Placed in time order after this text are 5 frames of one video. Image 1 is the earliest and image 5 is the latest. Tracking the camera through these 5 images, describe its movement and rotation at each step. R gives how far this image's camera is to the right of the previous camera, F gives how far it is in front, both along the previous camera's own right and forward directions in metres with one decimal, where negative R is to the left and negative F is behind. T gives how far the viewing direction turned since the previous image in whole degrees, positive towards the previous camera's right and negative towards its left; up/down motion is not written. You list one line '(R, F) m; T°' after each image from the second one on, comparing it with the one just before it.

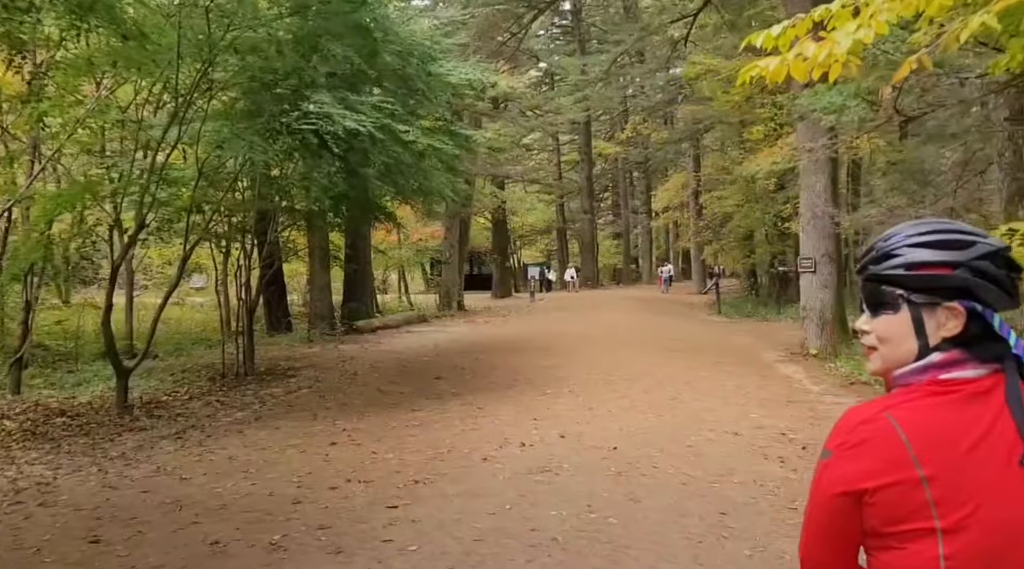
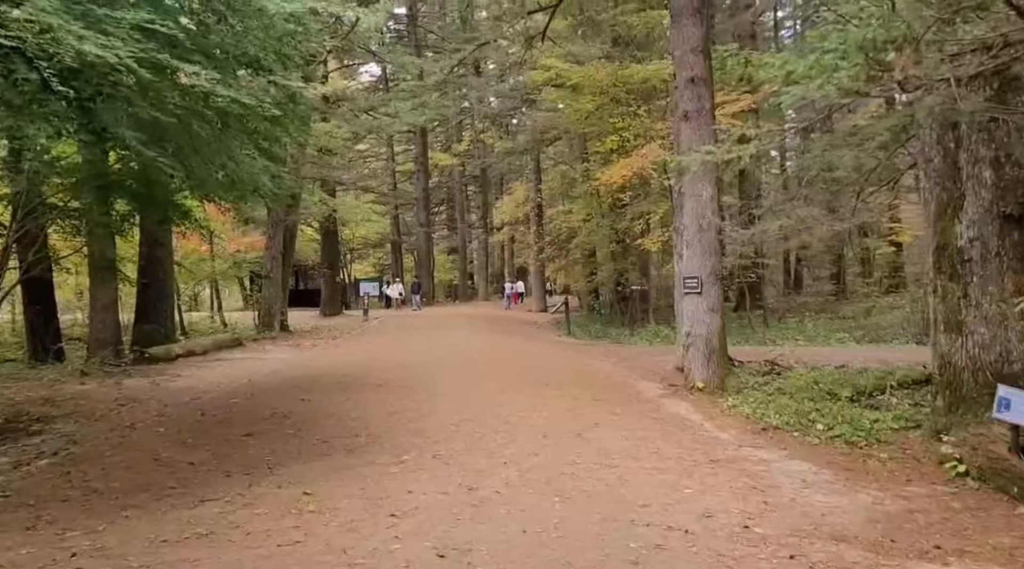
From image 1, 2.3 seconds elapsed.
(-0.1, +2.4) m; +11°
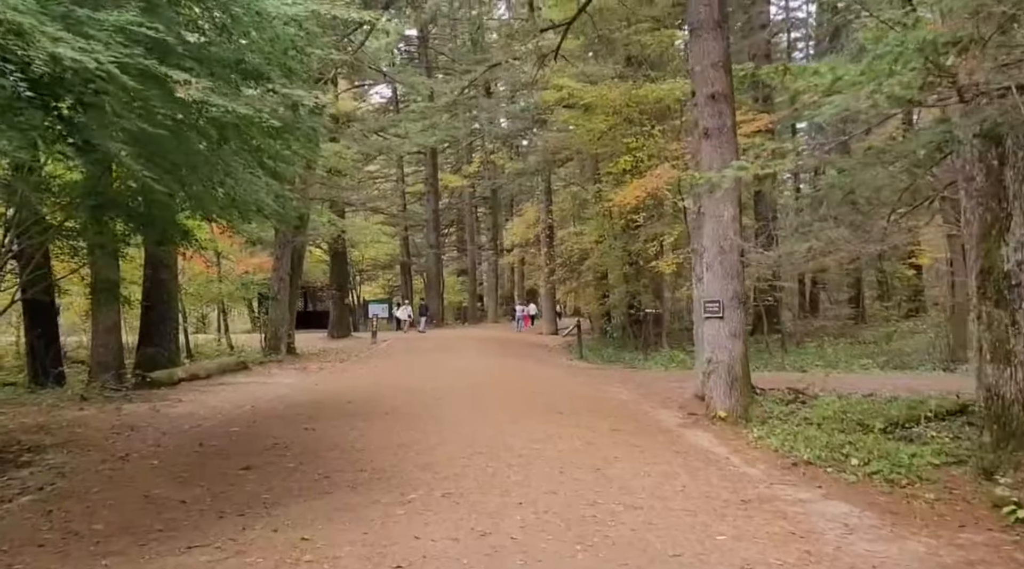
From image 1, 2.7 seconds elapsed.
(0.0, +0.5) m; -1°
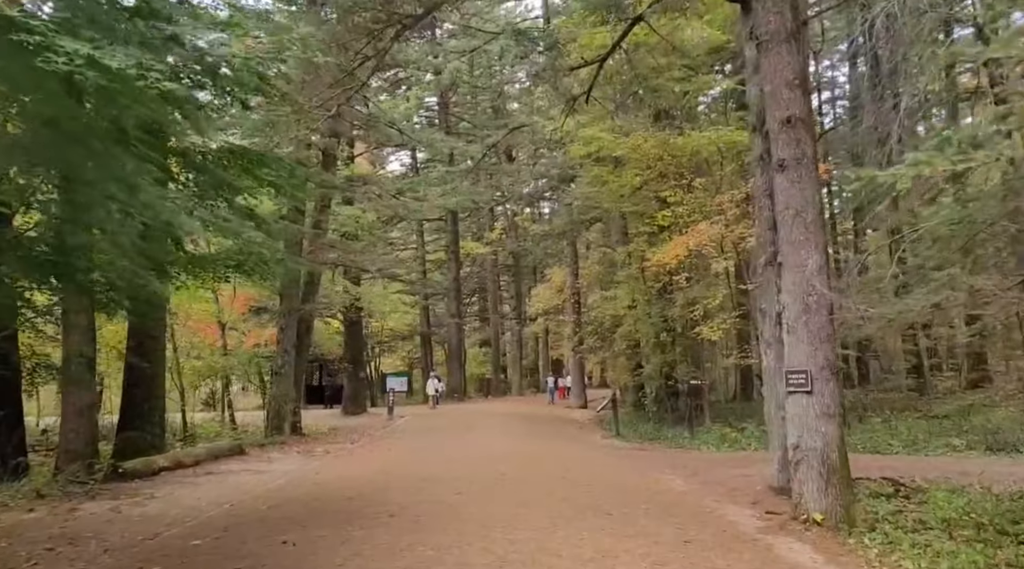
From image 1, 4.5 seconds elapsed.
(-0.1, +2.1) m; -1°
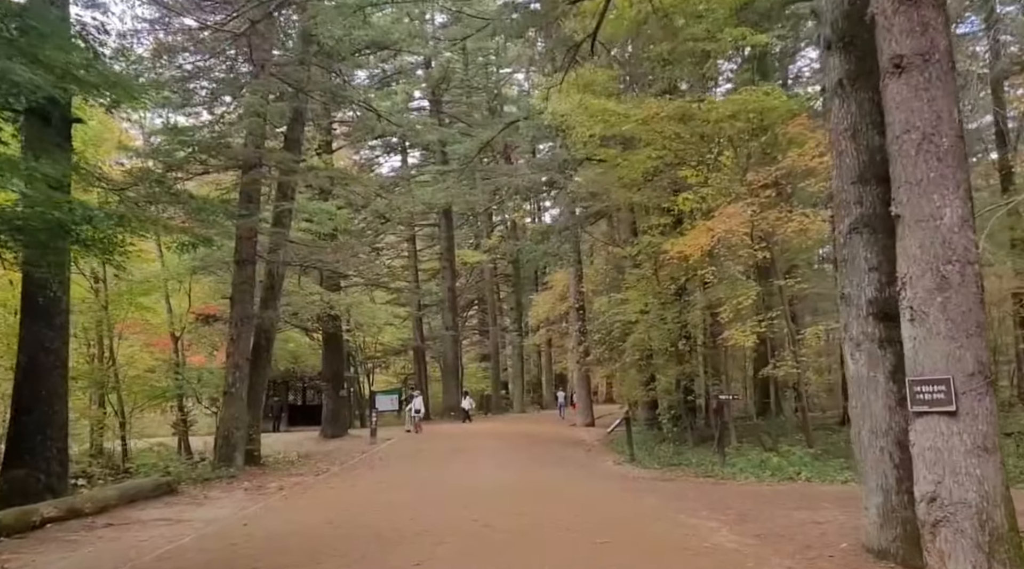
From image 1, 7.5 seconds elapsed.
(+0.2, +3.2) m; 0°
